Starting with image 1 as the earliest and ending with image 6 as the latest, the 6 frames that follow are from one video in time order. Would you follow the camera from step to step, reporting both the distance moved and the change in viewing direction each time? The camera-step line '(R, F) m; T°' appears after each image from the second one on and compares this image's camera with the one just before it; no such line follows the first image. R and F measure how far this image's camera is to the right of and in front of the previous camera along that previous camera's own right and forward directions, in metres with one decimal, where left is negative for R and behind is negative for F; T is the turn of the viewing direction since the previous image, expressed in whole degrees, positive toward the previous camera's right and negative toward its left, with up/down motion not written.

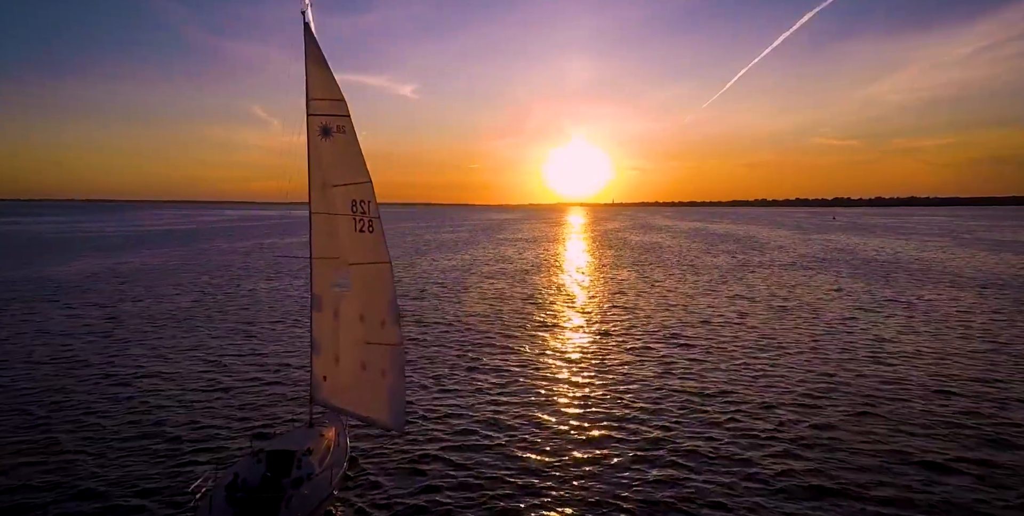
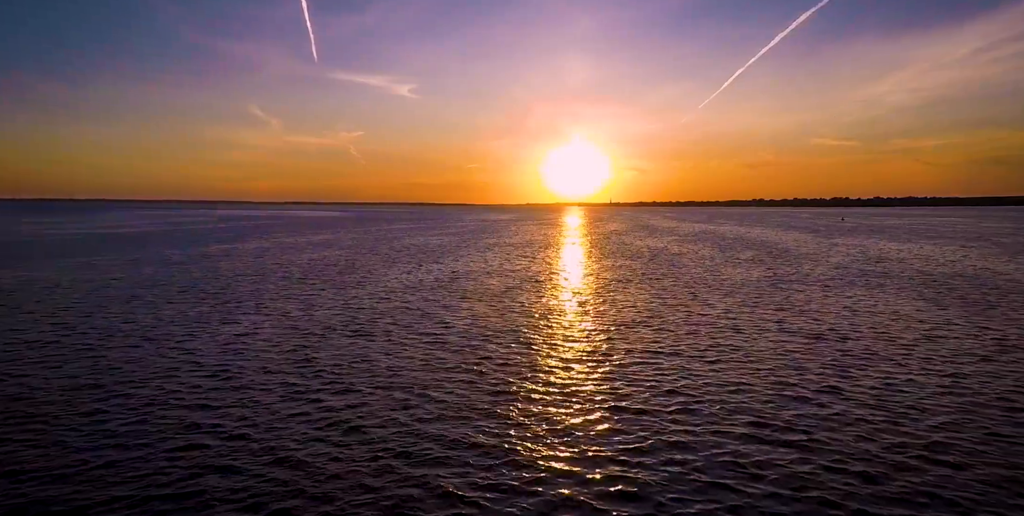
(+0.9, +7.9) m; 0°
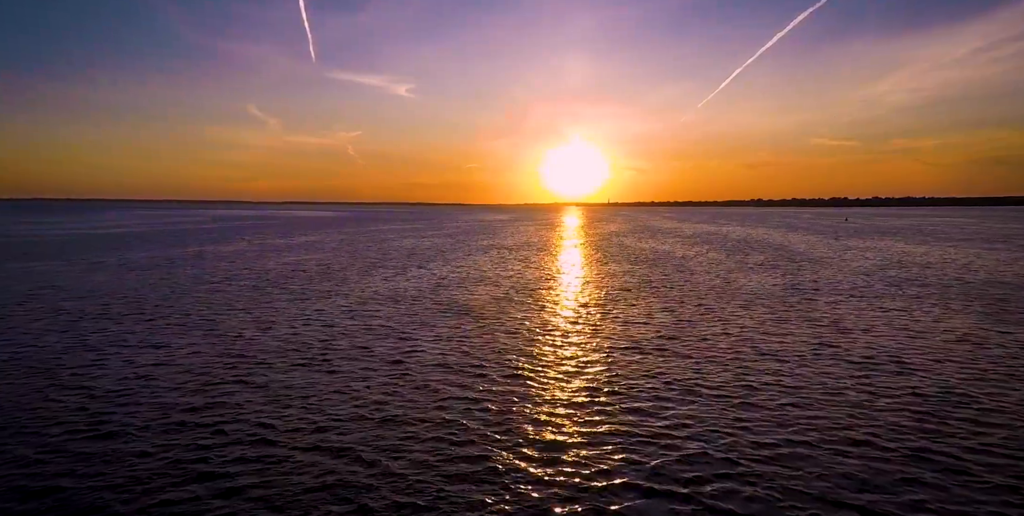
(+0.4, +4.1) m; 0°
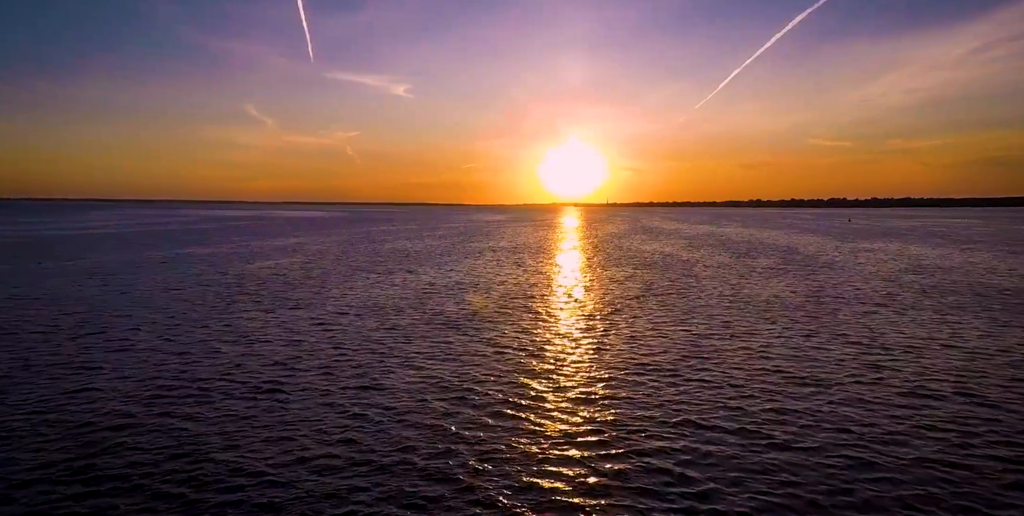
(+0.2, +3.1) m; 0°
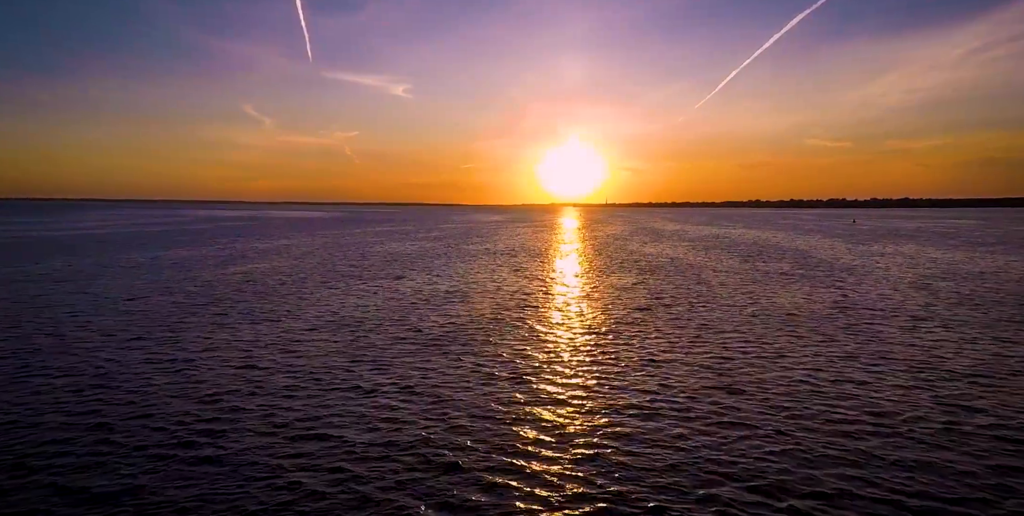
(+0.2, +3.5) m; 0°
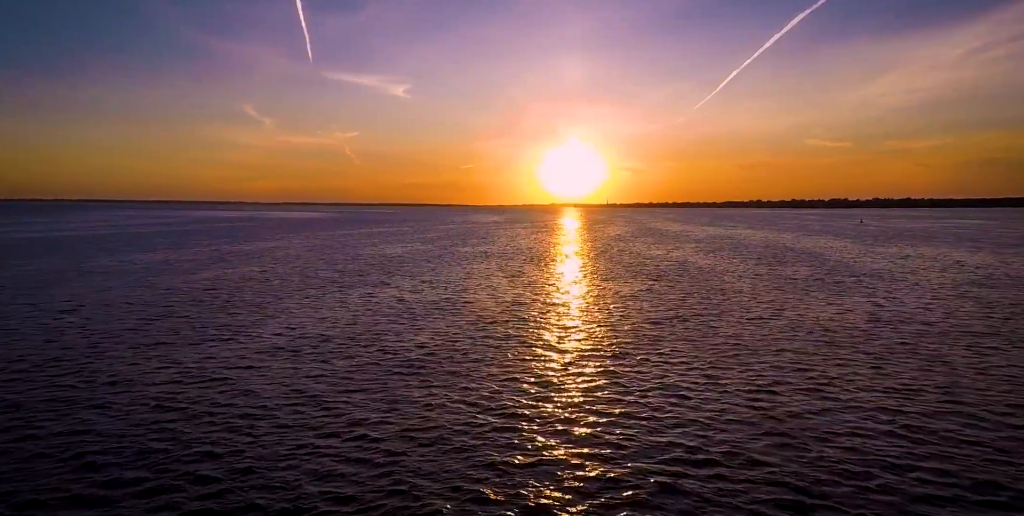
(+0.2, +3.8) m; 0°
